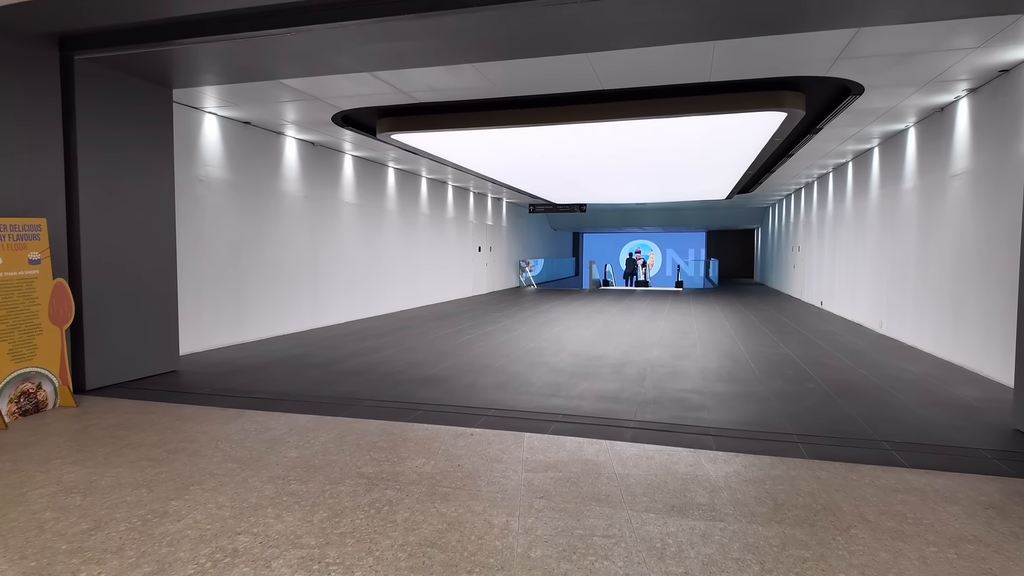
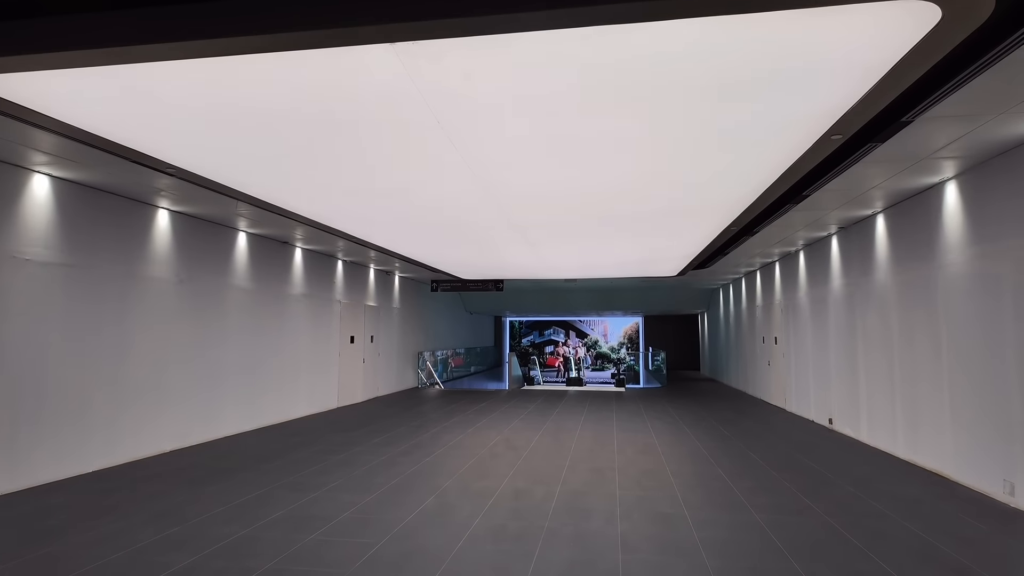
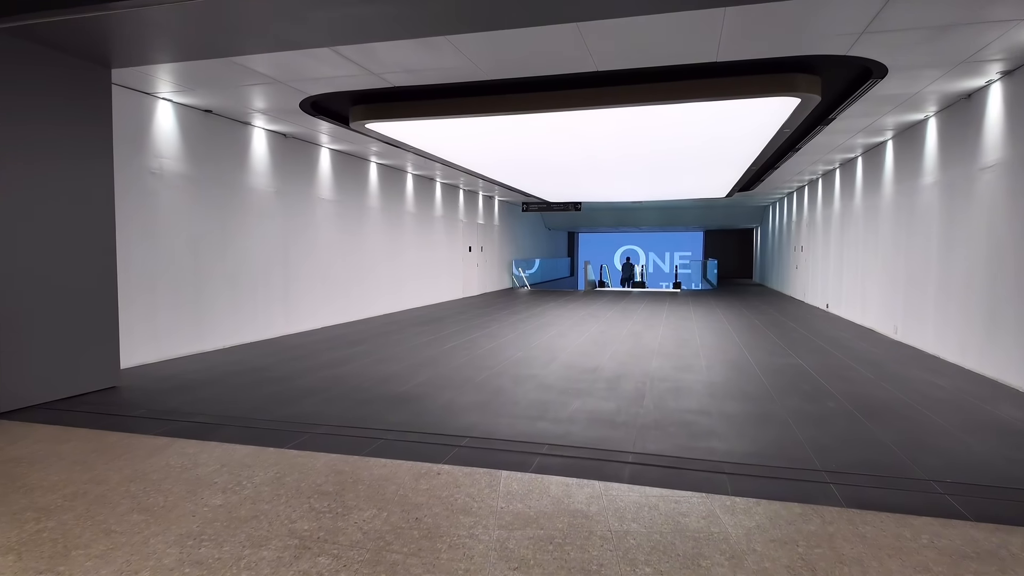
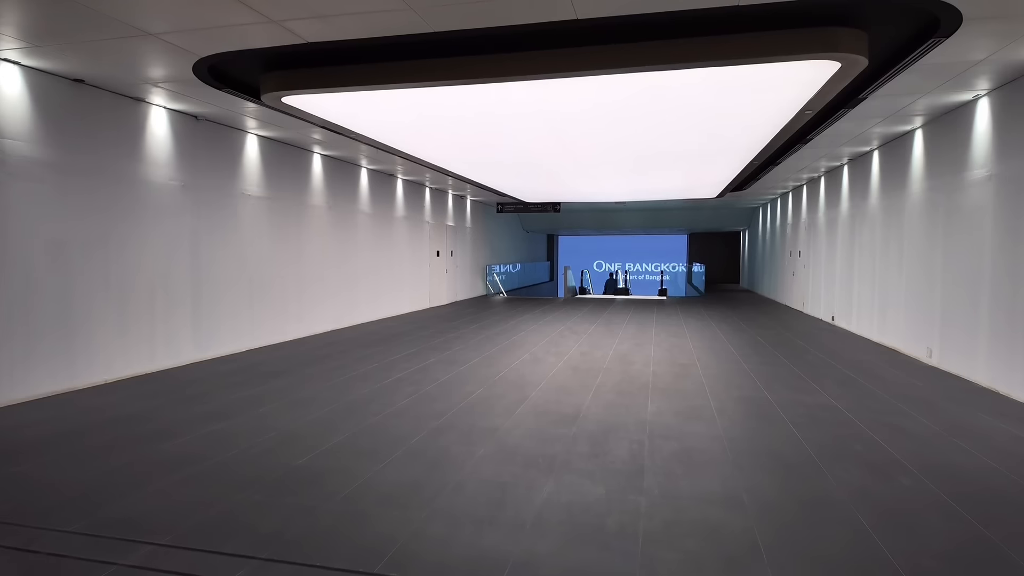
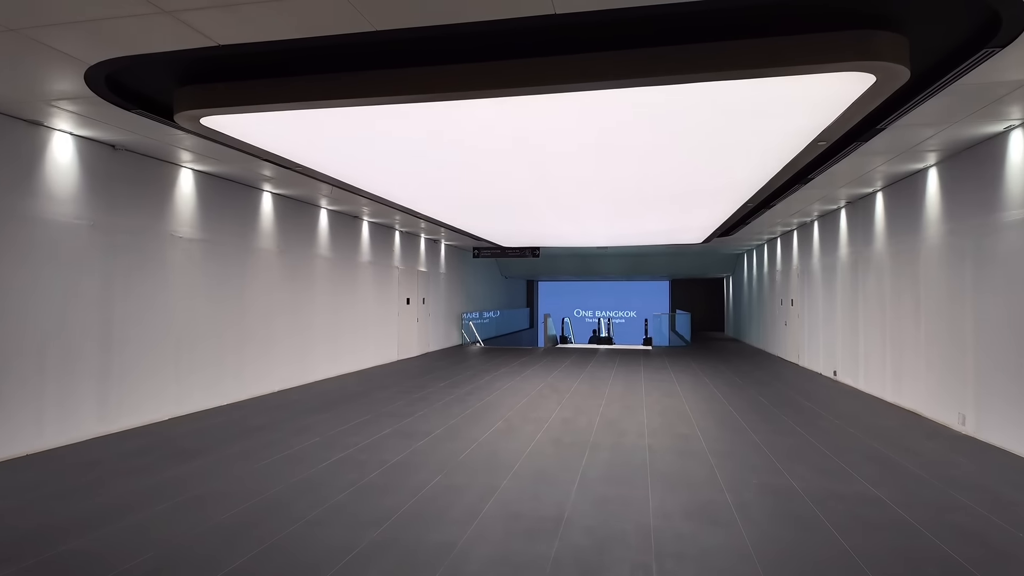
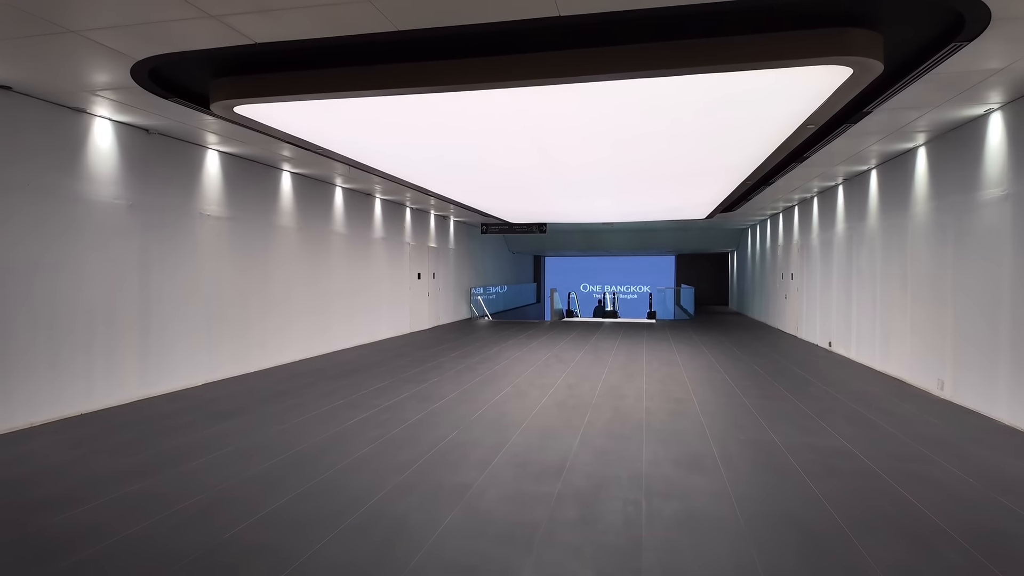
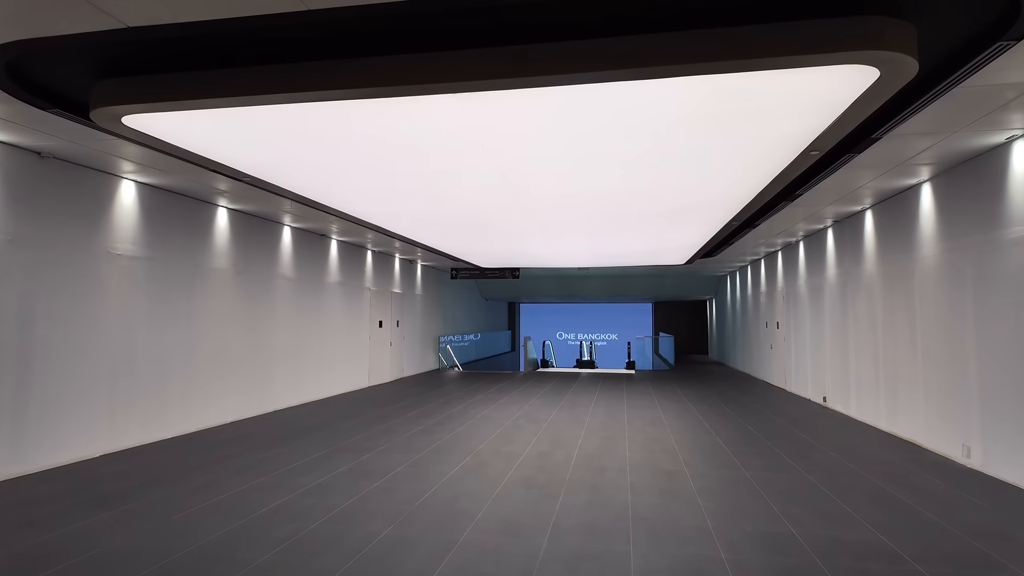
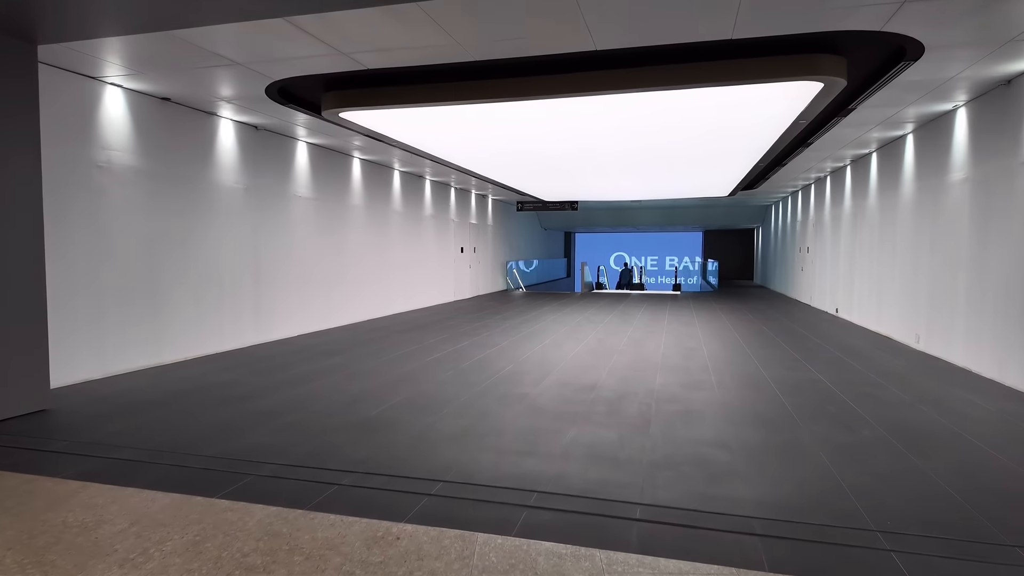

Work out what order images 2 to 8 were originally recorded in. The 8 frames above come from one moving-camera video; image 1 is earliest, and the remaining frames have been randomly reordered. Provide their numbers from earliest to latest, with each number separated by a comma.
3, 8, 4, 6, 5, 7, 2
